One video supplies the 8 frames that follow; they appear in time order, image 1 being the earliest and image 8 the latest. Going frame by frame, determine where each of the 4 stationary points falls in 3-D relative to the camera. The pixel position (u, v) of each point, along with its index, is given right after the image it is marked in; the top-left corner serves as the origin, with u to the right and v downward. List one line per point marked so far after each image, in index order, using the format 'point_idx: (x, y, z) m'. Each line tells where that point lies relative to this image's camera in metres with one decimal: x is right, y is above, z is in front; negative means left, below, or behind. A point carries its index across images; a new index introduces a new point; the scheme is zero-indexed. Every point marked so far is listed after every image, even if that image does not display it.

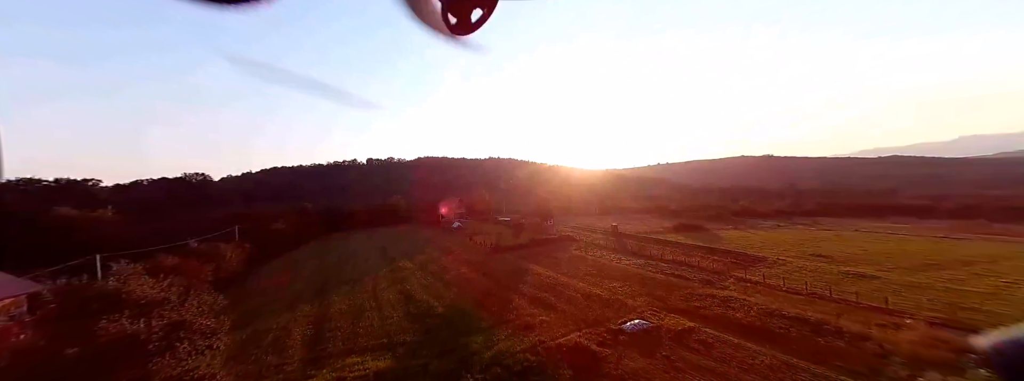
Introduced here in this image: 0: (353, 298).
0: (-10.0, -6.8, +19.1) m
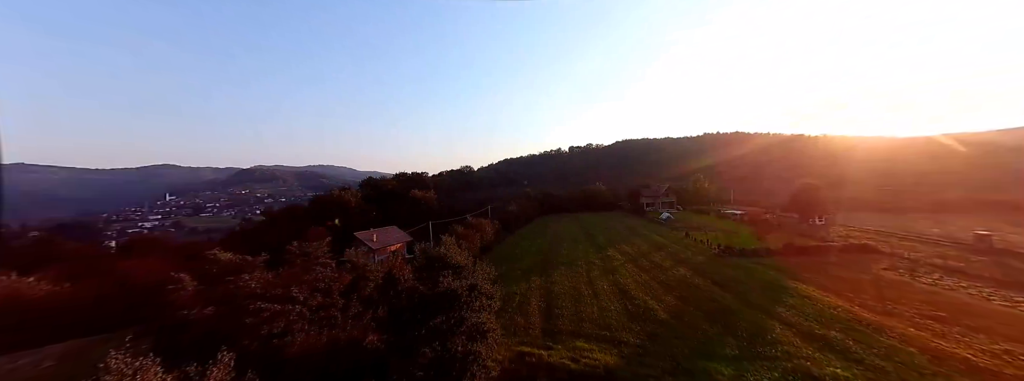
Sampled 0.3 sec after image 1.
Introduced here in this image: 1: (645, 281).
0: (+4.2, -6.3, +20.9) m
1: (+8.8, -6.0, +19.8) m
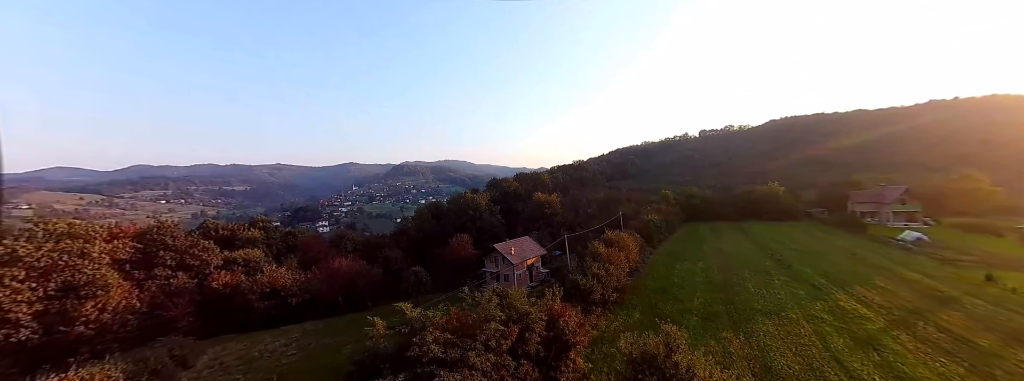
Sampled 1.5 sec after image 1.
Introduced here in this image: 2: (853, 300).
0: (+13.8, -7.7, +14.4) m
1: (+17.7, -7.4, +11.7) m
2: (+21.4, -6.9, +18.6) m
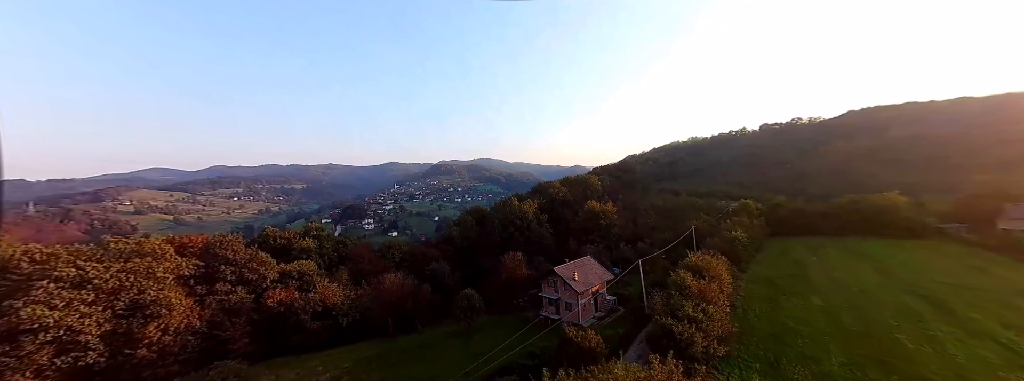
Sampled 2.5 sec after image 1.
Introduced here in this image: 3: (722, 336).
0: (+17.4, -9.1, +9.5) m
1: (+20.9, -8.8, +6.4) m
2: (+25.3, -8.3, +12.8) m
3: (+11.6, -8.1, +16.5) m
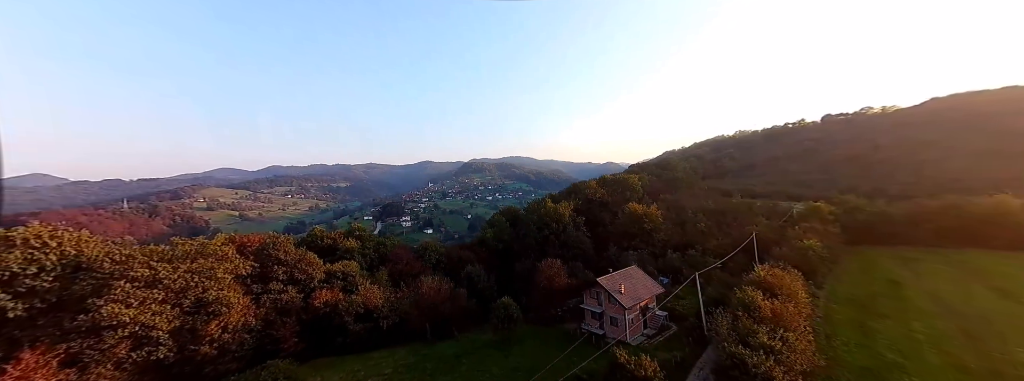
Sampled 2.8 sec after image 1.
0: (+18.9, -9.6, +6.5) m
1: (+22.0, -9.3, +3.0) m
2: (+27.1, -8.7, +8.9) m
3: (+13.9, -8.5, +14.0) m
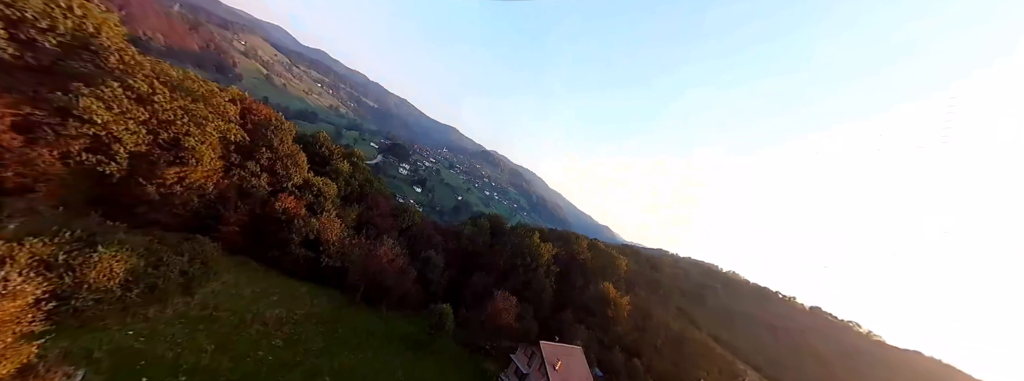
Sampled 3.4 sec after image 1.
0: (+11.0, -19.7, +5.2) m
1: (+13.9, -21.1, +1.7) m
2: (+18.5, -23.4, +7.6) m
3: (+7.4, -16.3, +12.8) m
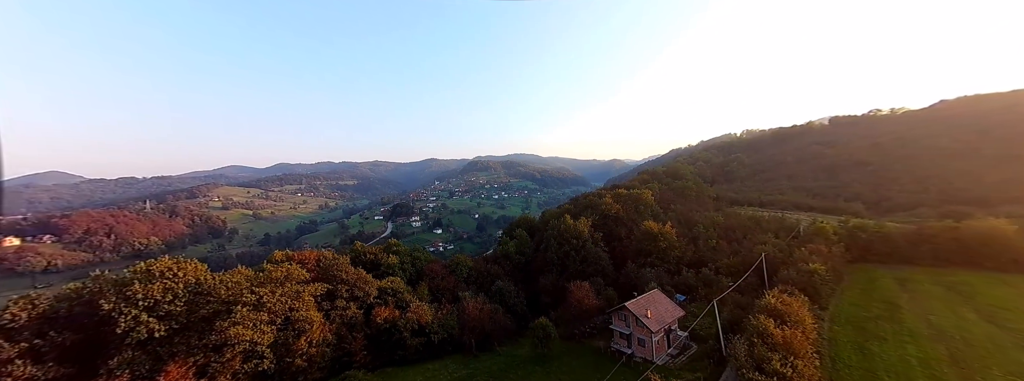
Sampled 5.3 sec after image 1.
0: (+22.1, -12.9, +9.7) m
1: (+25.2, -12.7, +6.2) m
2: (+30.4, -12.0, +12.0) m
3: (+17.2, -11.7, +17.3) m
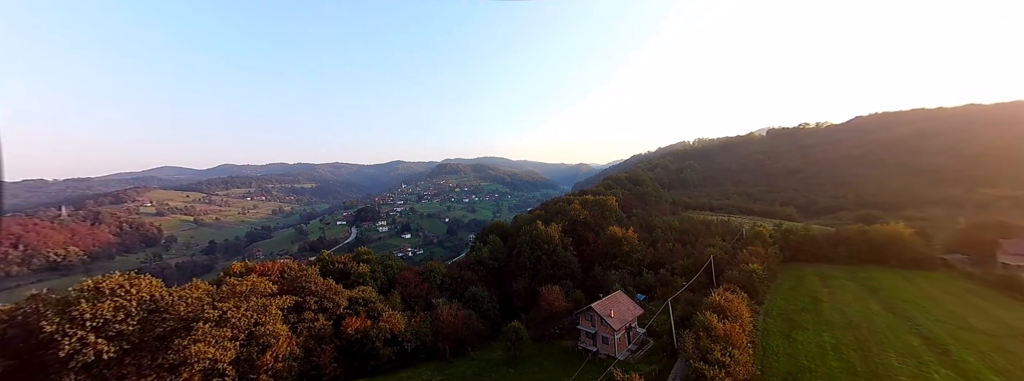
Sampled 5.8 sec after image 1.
0: (+21.2, -13.7, +13.1) m
1: (+24.7, -13.4, +9.9) m
2: (+29.2, -12.8, +16.2) m
3: (+15.6, -12.6, +20.2) m
